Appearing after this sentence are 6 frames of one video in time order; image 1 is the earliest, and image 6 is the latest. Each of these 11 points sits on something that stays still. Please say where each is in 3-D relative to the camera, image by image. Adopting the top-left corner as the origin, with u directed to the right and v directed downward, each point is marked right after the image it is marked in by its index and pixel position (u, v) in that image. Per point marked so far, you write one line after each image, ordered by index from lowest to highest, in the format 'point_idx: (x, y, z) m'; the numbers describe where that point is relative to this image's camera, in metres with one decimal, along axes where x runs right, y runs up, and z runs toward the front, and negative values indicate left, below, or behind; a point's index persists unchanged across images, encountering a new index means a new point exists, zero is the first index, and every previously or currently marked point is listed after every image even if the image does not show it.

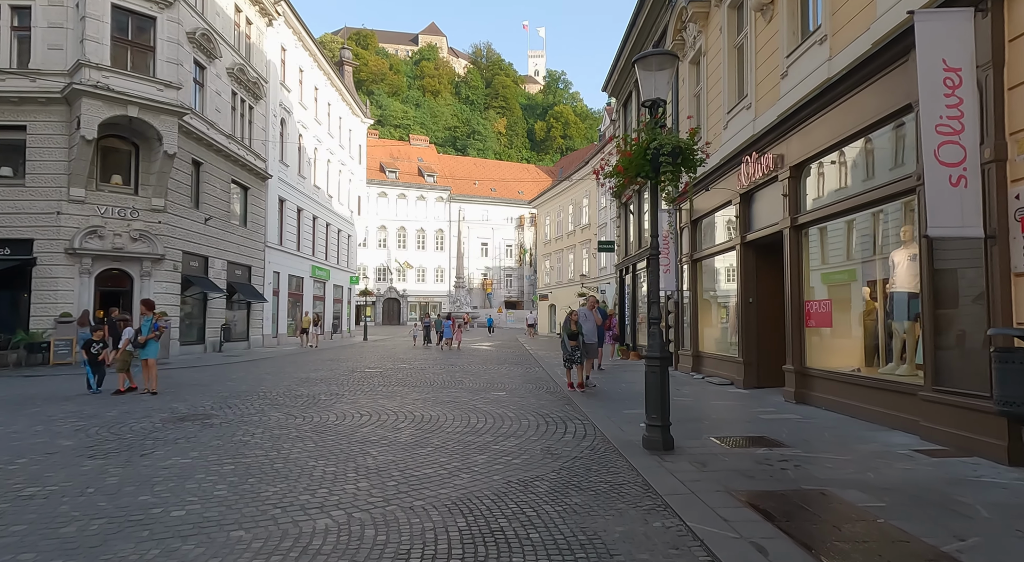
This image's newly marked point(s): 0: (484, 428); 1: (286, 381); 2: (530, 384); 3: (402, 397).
0: (-0.4, -1.9, +7.8) m
1: (-4.9, -2.2, +13.5) m
2: (+0.4, -2.2, +13.3) m
3: (-2.0, -2.1, +10.9) m
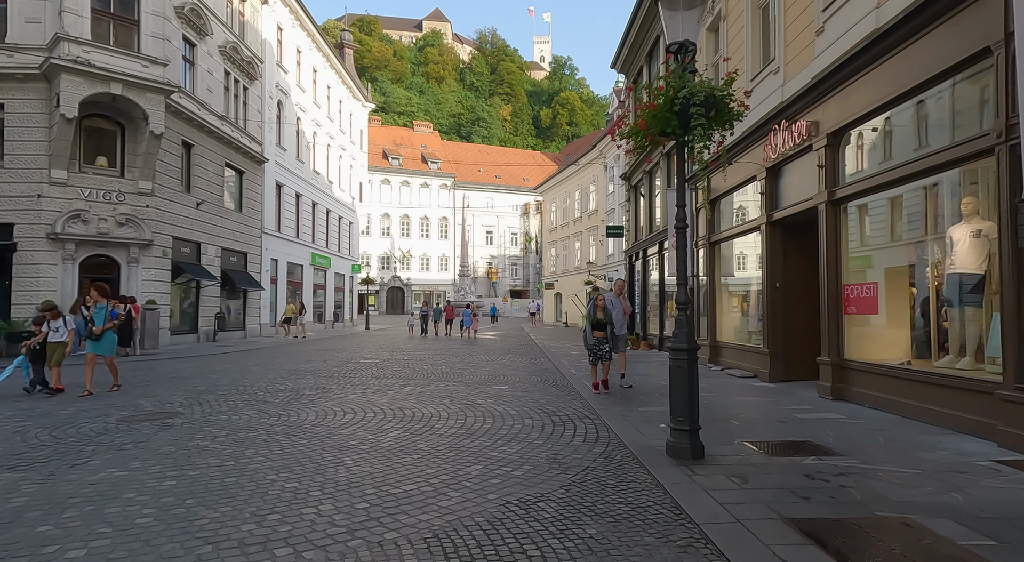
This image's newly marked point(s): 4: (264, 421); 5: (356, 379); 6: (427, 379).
0: (-0.3, -1.7, +6.8) m
1: (-4.8, -1.9, +12.5) m
2: (+0.5, -1.9, +12.3) m
3: (-1.9, -1.8, +10.0) m
4: (-2.9, -1.6, +7.3) m
5: (-3.0, -1.9, +11.8) m
6: (-1.6, -1.9, +11.7) m
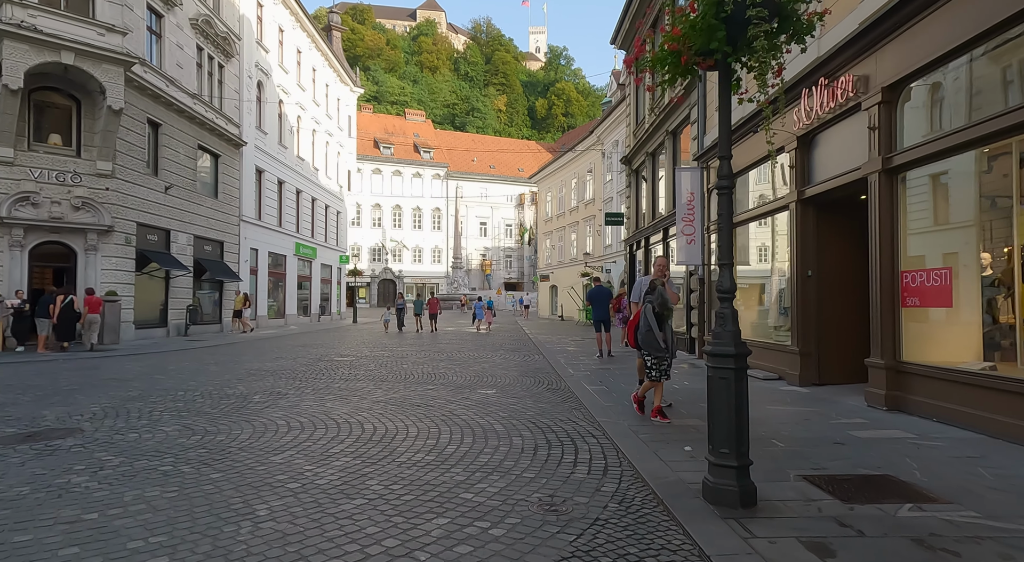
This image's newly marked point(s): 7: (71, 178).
0: (-0.5, -1.5, +5.3) m
1: (-5.0, -1.7, +11.0) m
2: (+0.3, -1.7, +10.8) m
3: (-2.1, -1.6, +8.4) m
4: (-3.1, -1.5, +5.7) m
5: (-3.2, -1.7, +10.2) m
6: (-1.8, -1.7, +10.2) m
7: (-12.9, +3.0, +18.0) m
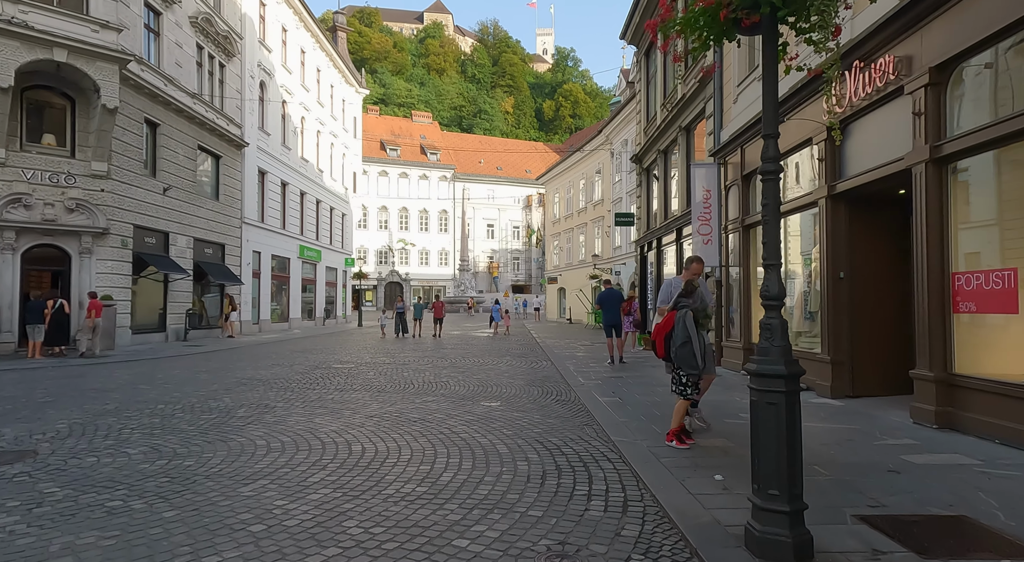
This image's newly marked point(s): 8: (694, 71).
0: (-0.5, -1.5, +4.6) m
1: (-4.9, -1.7, +10.3) m
2: (+0.4, -1.8, +10.1) m
3: (-2.0, -1.7, +7.7) m
4: (-3.0, -1.5, +5.1) m
5: (-3.1, -1.7, +9.6) m
6: (-1.7, -1.7, +9.5) m
7: (-12.7, +2.9, +17.5) m
8: (+4.5, +5.2, +15.3) m
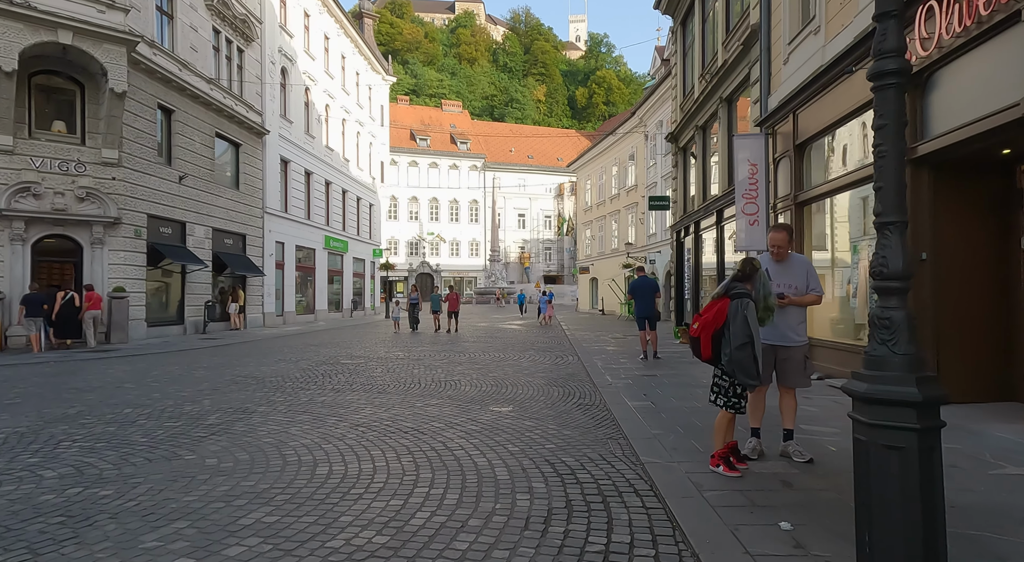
0: (-0.5, -1.4, +3.4) m
1: (-4.7, -1.6, +9.4) m
2: (+0.6, -1.6, +8.8) m
3: (-1.9, -1.5, +6.7) m
4: (-3.1, -1.4, +4.0) m
5: (-2.9, -1.5, +8.6) m
6: (-1.5, -1.6, +8.4) m
7: (-12.1, +3.1, +17.0) m
8: (+5.0, +5.5, +13.7) m
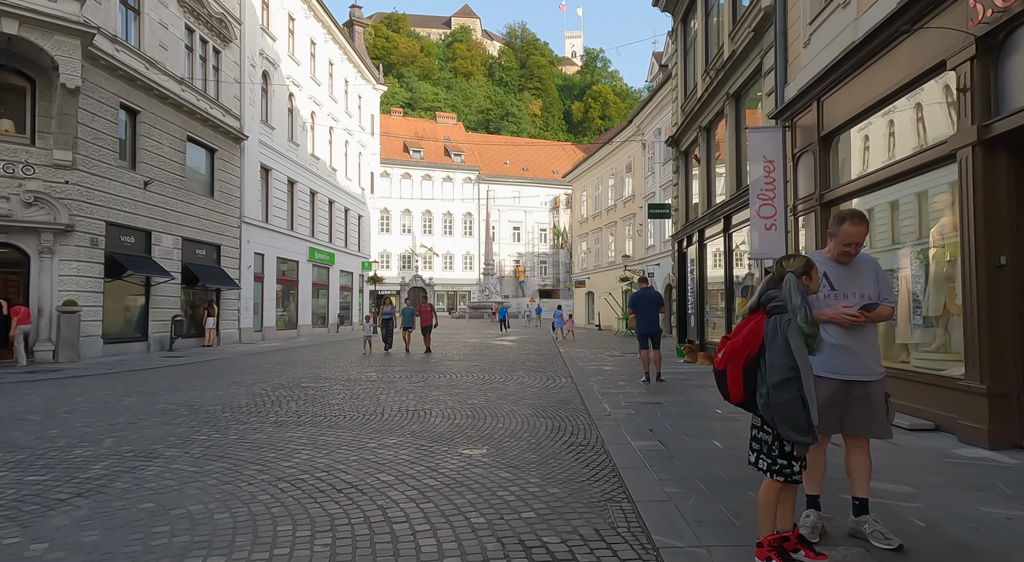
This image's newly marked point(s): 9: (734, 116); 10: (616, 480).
0: (-0.7, -1.4, +1.9) m
1: (-4.9, -1.7, +7.9) m
2: (+0.4, -1.7, +7.4) m
3: (-2.1, -1.6, +5.2) m
4: (-3.3, -1.4, +2.5) m
5: (-3.1, -1.7, +7.0) m
6: (-1.7, -1.7, +6.9) m
7: (-12.3, +2.8, +15.5) m
8: (+4.8, +5.3, +12.4) m
9: (+5.0, +3.7, +13.9) m
10: (+0.8, -1.6, +5.0) m
